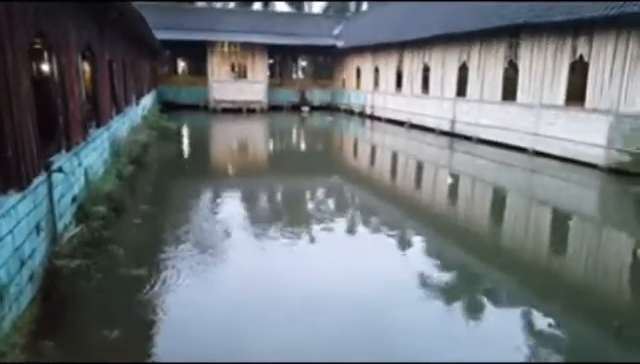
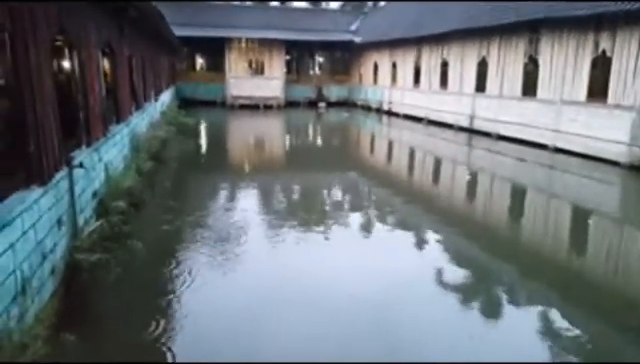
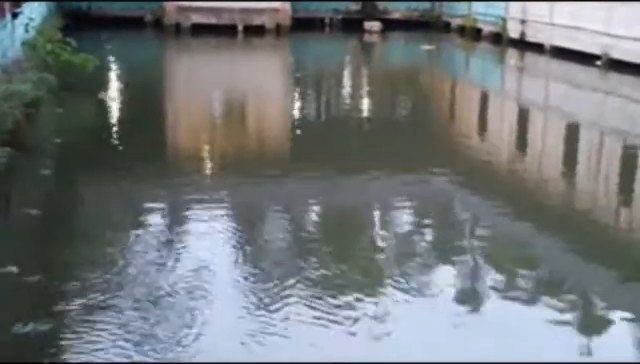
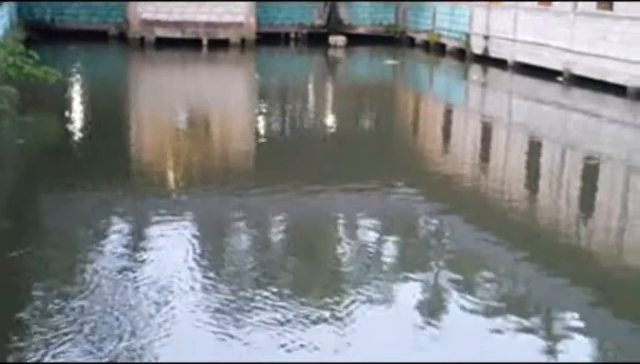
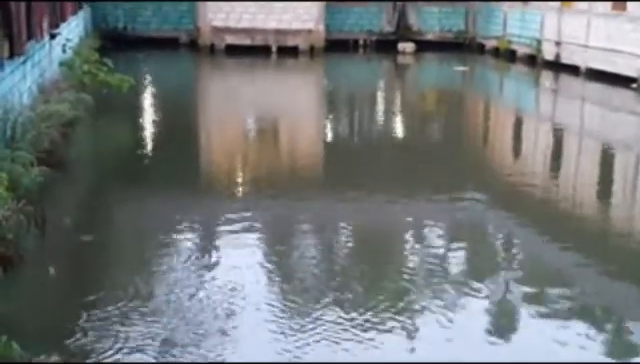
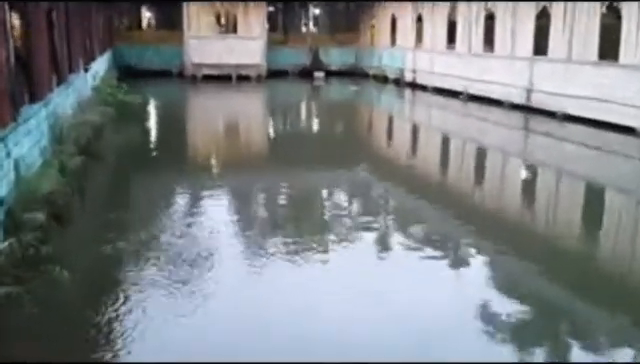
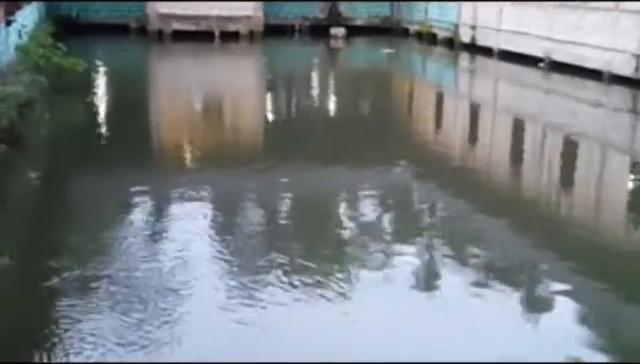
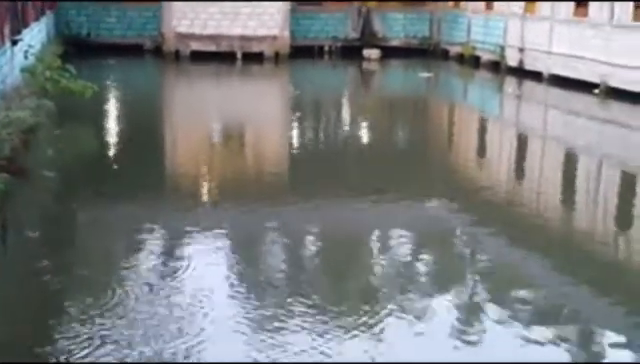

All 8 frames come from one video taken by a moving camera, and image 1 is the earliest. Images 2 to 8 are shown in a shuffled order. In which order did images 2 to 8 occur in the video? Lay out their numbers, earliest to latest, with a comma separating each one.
2, 6, 7, 3, 5, 8, 4
